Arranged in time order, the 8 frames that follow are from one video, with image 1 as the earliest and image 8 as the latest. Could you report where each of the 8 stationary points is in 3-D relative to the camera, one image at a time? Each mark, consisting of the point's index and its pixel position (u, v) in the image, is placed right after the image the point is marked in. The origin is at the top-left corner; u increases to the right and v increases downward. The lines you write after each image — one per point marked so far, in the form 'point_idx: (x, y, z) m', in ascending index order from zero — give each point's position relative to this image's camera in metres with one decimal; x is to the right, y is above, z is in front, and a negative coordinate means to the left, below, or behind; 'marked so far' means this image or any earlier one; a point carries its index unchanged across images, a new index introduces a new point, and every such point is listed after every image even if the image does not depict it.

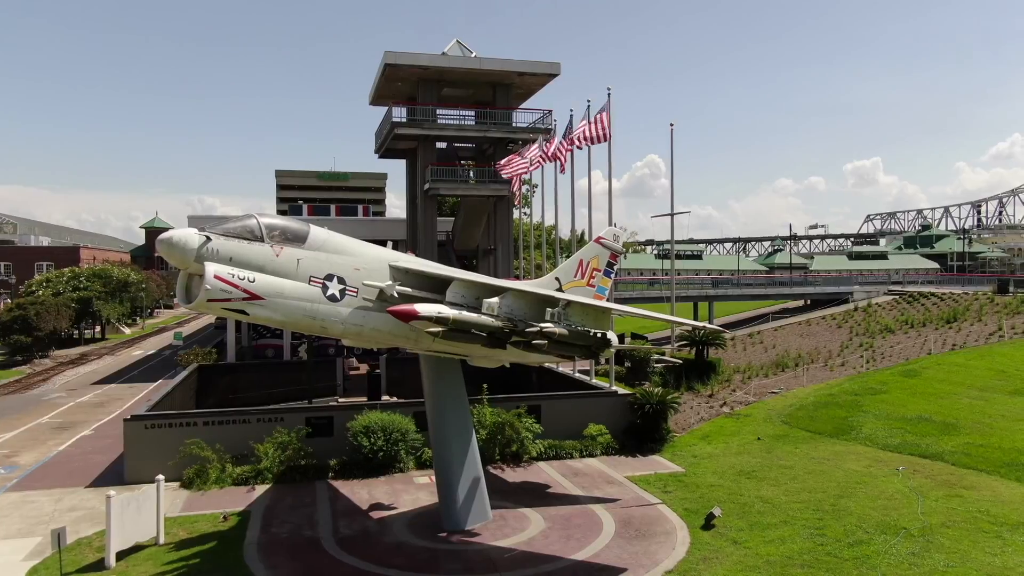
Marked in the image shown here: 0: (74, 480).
0: (-12.3, -5.3, +17.7) m
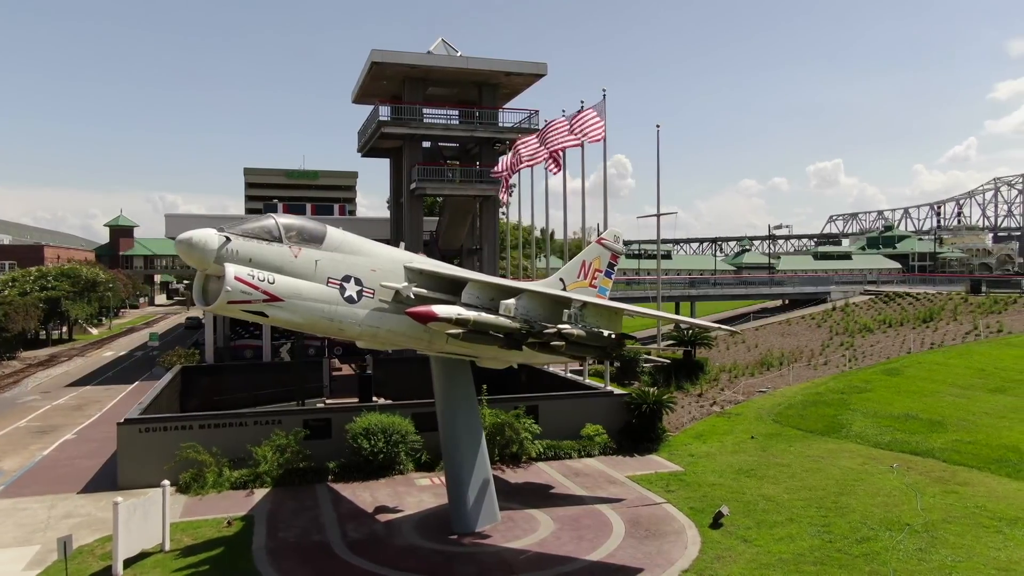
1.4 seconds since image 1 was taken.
0: (-12.3, -5.3, +17.2) m
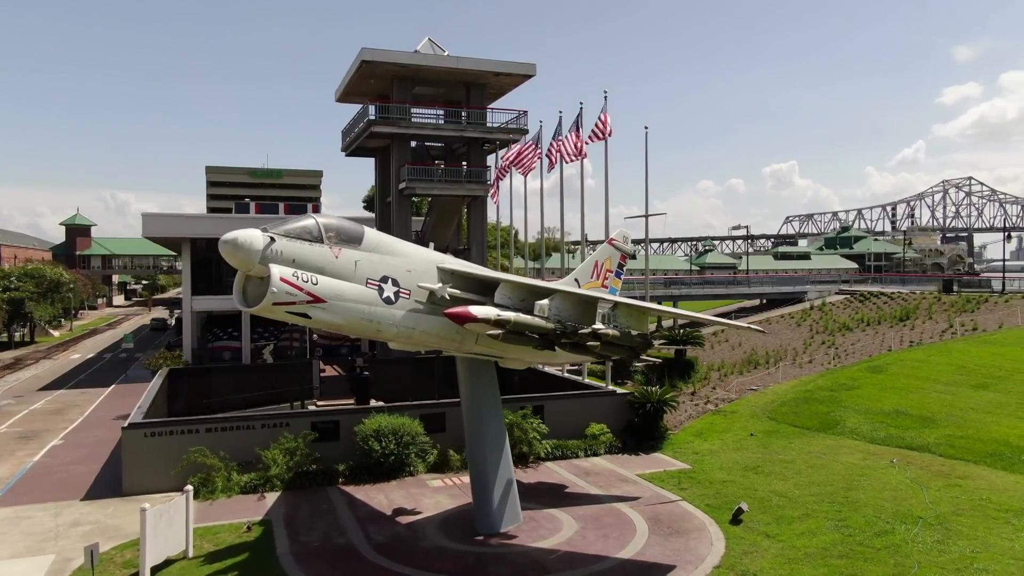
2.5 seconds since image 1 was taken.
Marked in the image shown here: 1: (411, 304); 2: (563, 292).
0: (-11.9, -5.4, +16.7) m
1: (-1.7, -0.3, +10.7) m
2: (+1.0, -0.1, +11.9) m
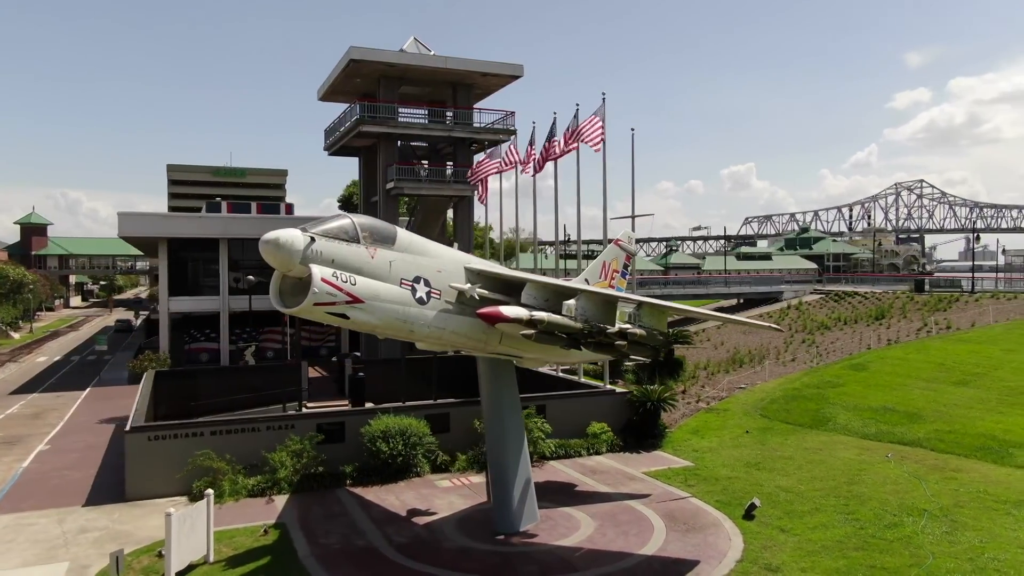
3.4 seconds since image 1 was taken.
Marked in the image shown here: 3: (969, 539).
0: (-11.6, -5.4, +16.3) m
1: (-1.2, -0.3, +10.7) m
2: (+1.5, -0.1, +12.0) m
3: (+8.9, -4.9, +12.3) m
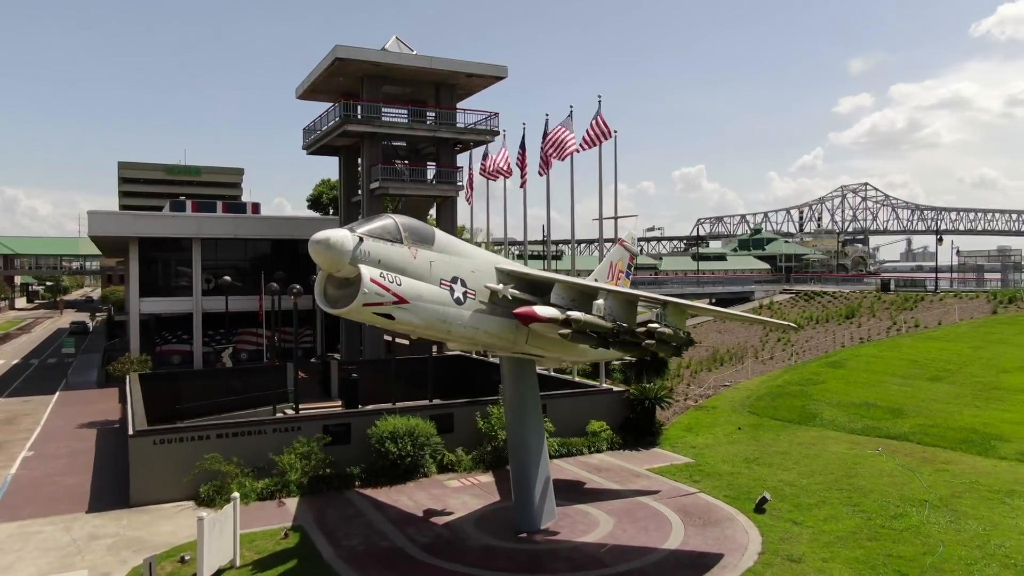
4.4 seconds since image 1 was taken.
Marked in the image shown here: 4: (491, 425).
0: (-11.3, -5.4, +15.8) m
1: (-0.6, -0.3, +10.8) m
2: (+2.0, -0.1, +12.2) m
3: (+9.4, -4.9, +12.9) m
4: (-0.7, -4.2, +19.6) m
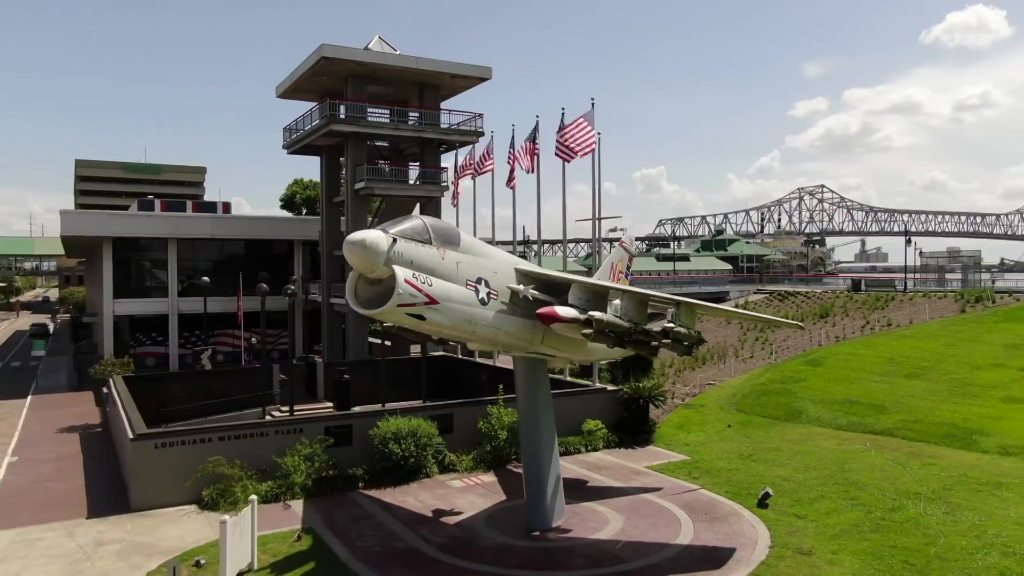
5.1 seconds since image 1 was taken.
0: (-11.1, -5.4, +15.5) m
1: (-0.2, -0.3, +10.9) m
2: (+2.3, -0.1, +12.4) m
3: (+9.7, -4.9, +13.4) m
4: (-0.7, -4.3, +19.7) m
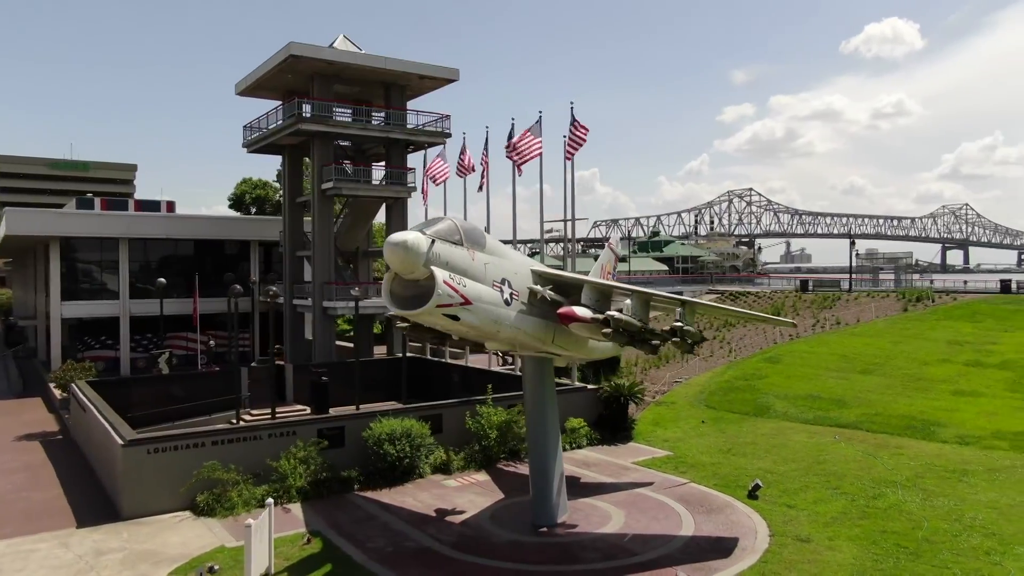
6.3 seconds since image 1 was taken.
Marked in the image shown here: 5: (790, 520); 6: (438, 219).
0: (-11.0, -5.5, +14.9) m
1: (+0.2, -0.3, +11.2) m
2: (+2.6, -0.1, +12.9) m
3: (+9.8, -4.9, +14.5) m
4: (-1.0, -4.3, +19.9) m
5: (+6.0, -5.1, +13.9) m
6: (-1.2, +1.1, +10.1) m
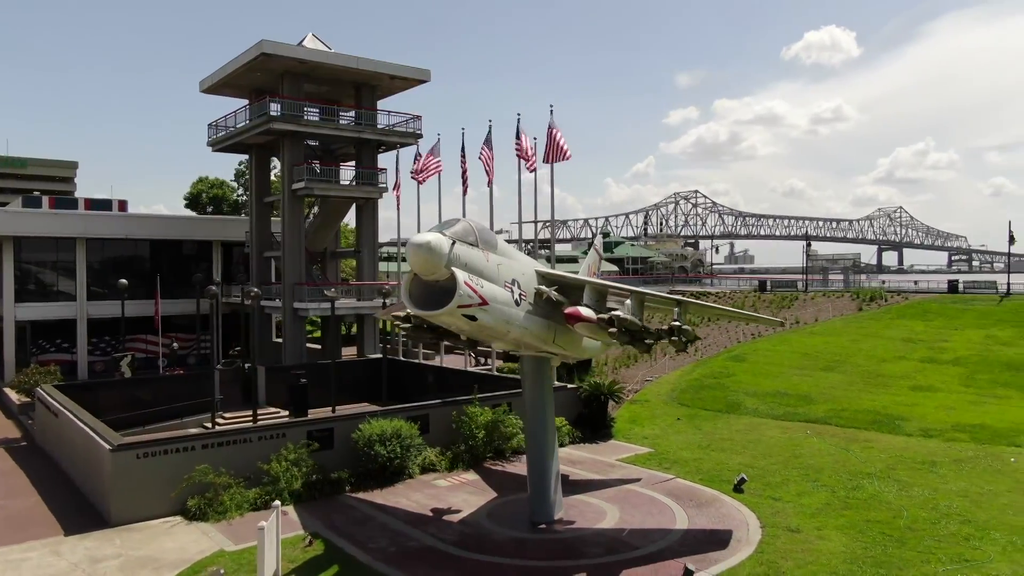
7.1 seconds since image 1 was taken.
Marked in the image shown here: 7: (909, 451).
0: (-11.1, -5.5, +14.4) m
1: (+0.3, -0.3, +11.5) m
2: (+2.6, -0.1, +13.3) m
3: (+9.7, -4.9, +15.3) m
4: (-1.4, -4.3, +20.1) m
5: (+6.0, -5.1, +14.5) m
6: (-1.0, +1.1, +10.3) m
7: (+12.1, -5.0, +19.3) m
